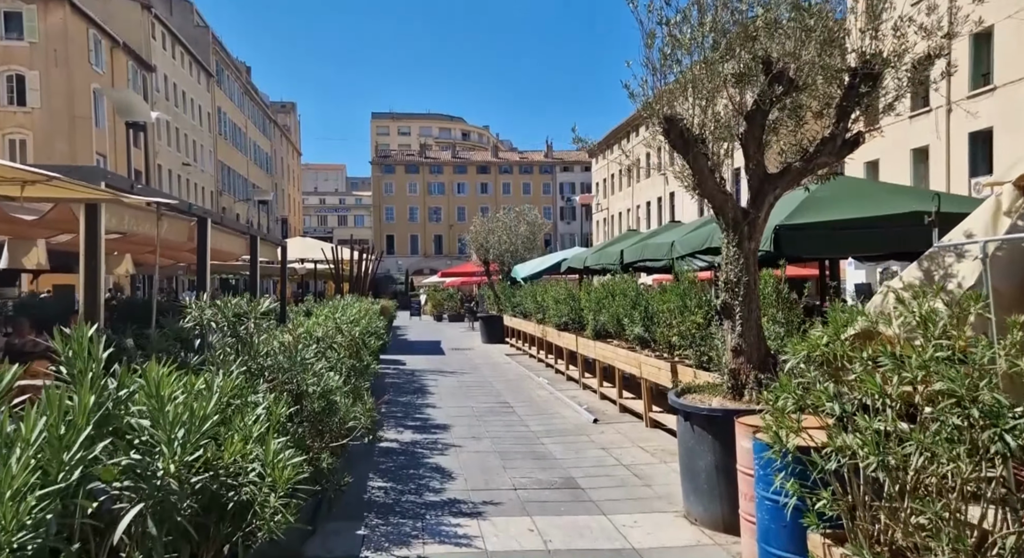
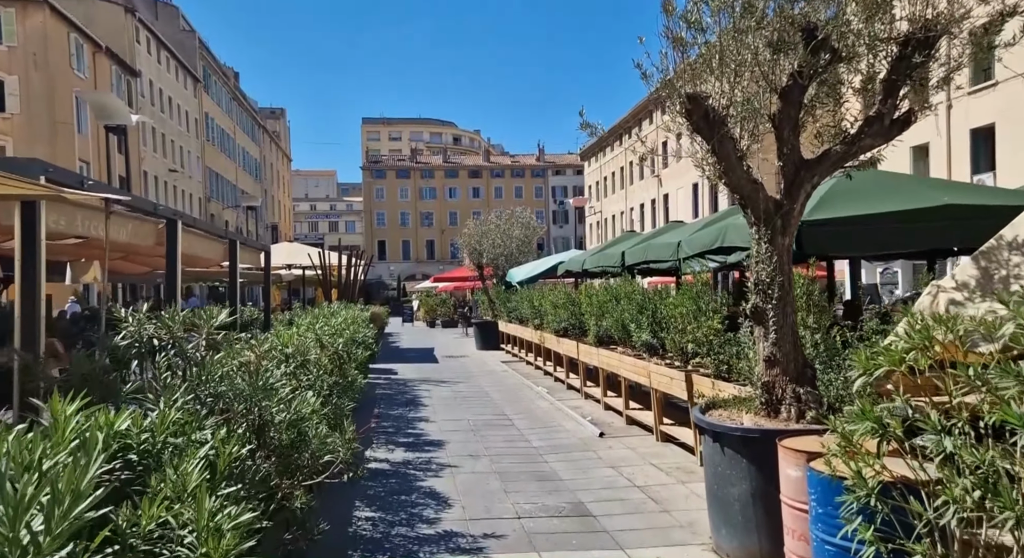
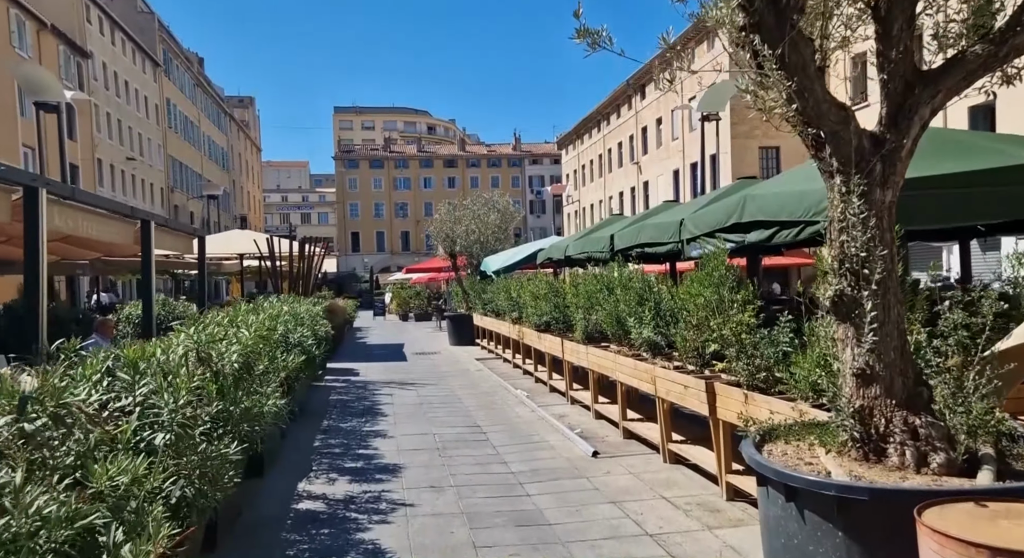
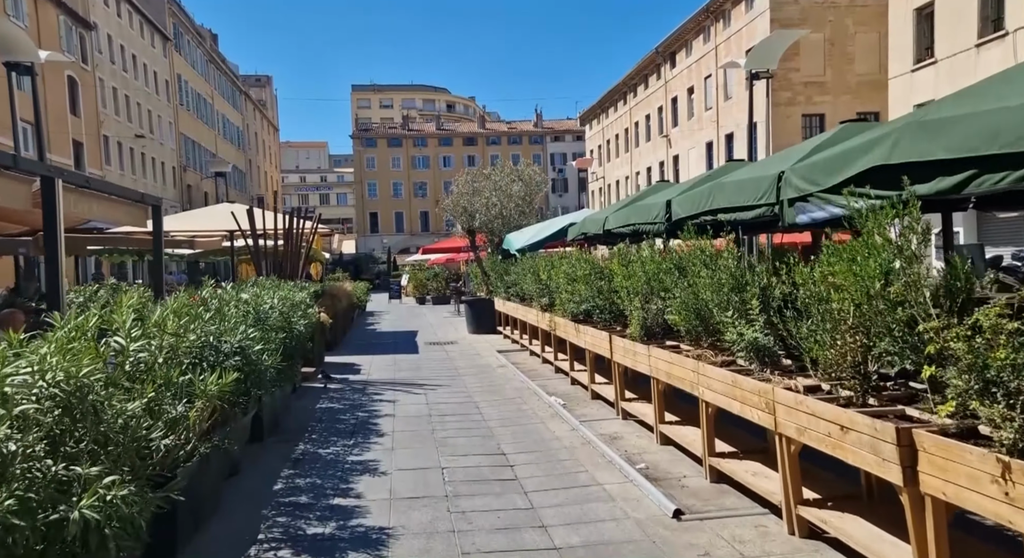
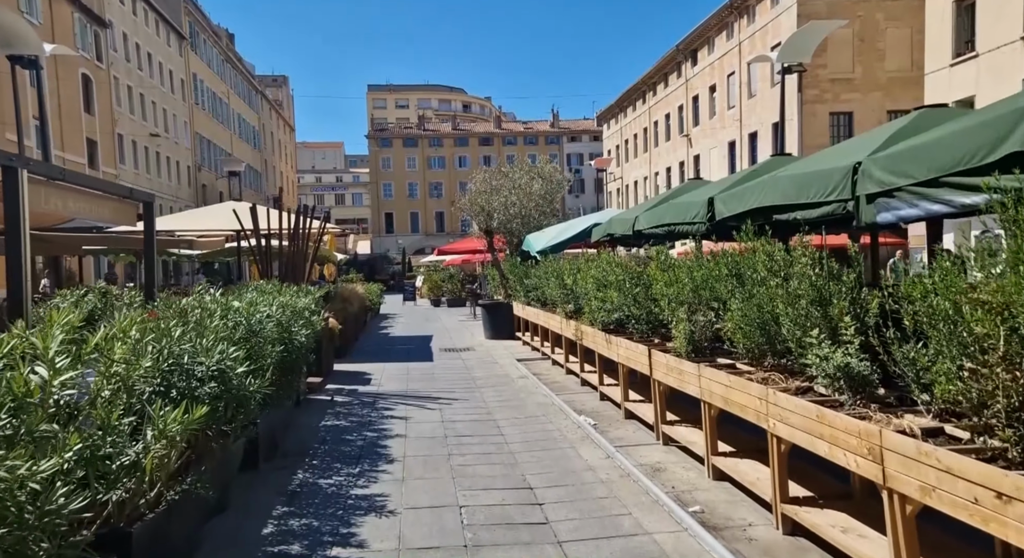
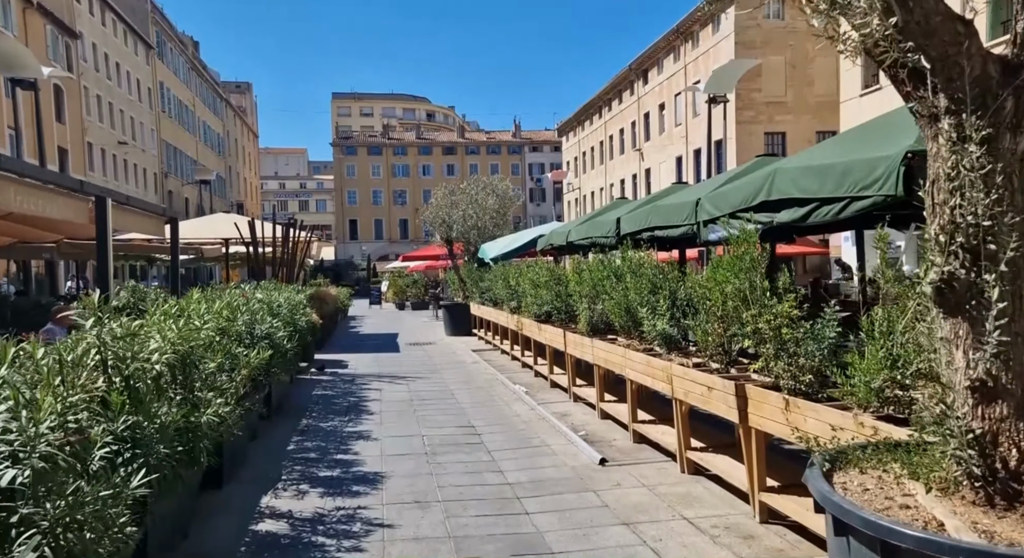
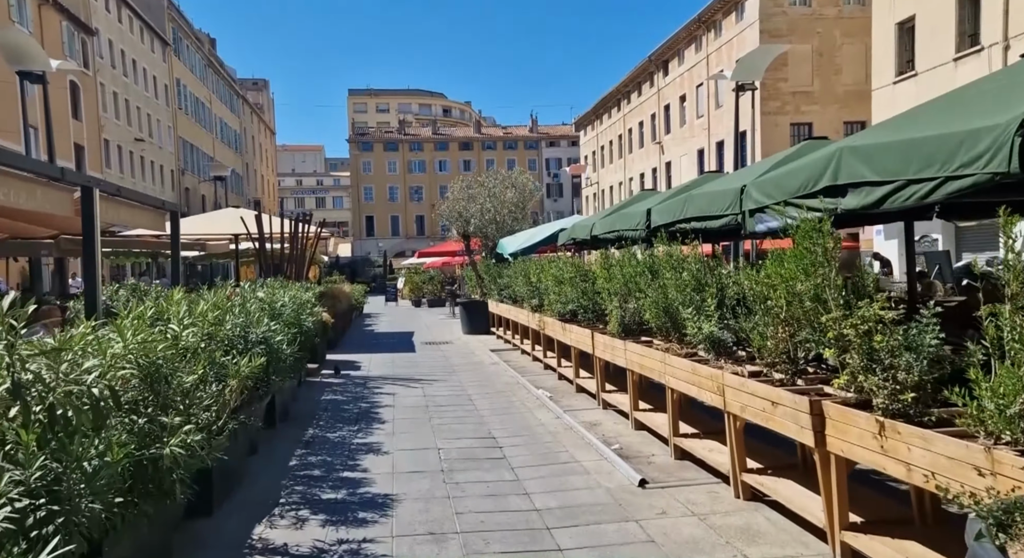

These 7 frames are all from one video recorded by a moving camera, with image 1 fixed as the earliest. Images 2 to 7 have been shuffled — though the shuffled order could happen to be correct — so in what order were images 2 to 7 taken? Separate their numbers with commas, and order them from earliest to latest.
2, 3, 6, 7, 4, 5
